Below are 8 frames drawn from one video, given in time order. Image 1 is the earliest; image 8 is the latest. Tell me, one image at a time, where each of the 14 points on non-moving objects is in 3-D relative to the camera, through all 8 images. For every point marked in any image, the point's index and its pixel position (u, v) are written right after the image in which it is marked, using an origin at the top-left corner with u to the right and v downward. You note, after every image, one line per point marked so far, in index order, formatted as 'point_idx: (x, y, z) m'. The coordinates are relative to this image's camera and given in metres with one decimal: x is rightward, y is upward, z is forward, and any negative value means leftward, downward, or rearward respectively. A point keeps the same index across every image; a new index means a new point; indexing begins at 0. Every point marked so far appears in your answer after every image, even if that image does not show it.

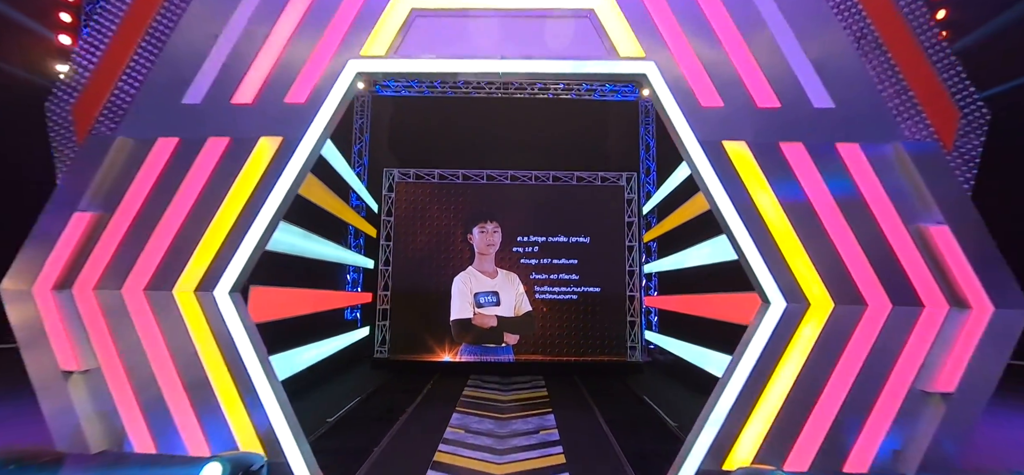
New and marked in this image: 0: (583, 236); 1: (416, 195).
0: (+1.2, 0.0, +6.8) m
1: (-1.5, +0.7, +6.9) m
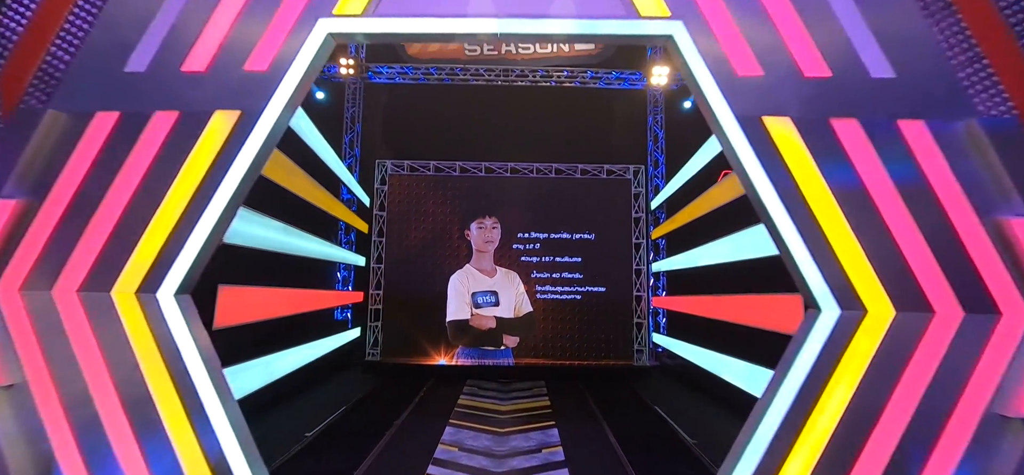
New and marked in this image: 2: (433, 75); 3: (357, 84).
0: (+1.2, +0.1, +6.4) m
1: (-1.5, +0.8, +6.4) m
2: (-1.3, +2.7, +7.0) m
3: (-2.7, +2.7, +7.2) m
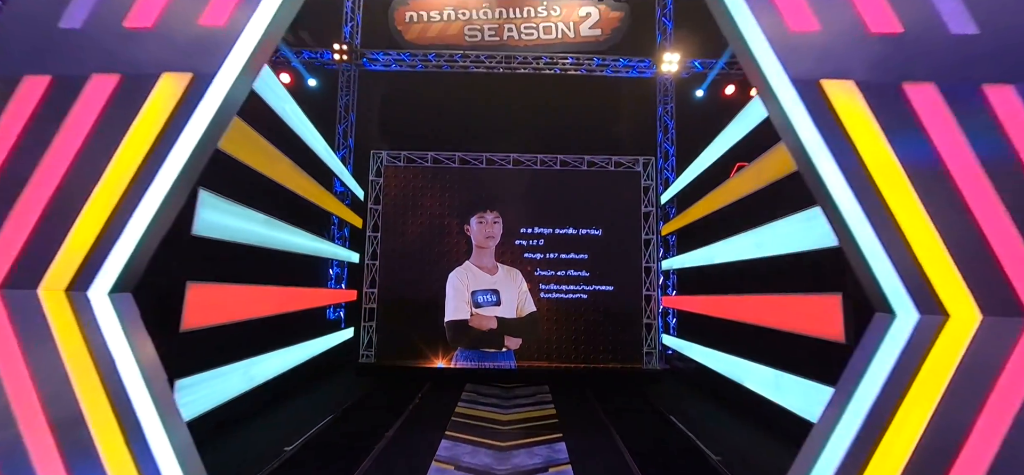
0: (+1.2, +0.1, +6.0) m
1: (-1.4, +0.8, +6.1) m
2: (-1.3, +2.8, +6.6) m
3: (-2.7, +2.7, +6.8) m
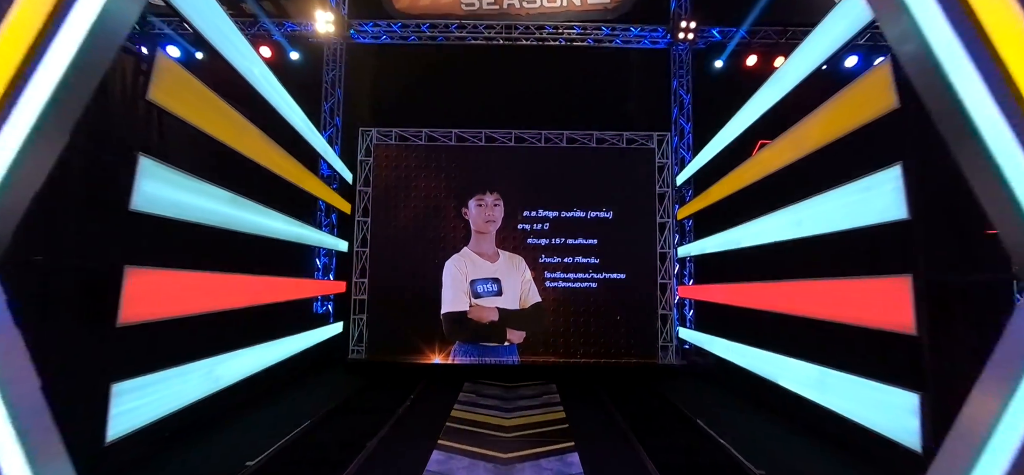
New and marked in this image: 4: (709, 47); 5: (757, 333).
0: (+1.2, +0.3, +5.4) m
1: (-1.4, +1.1, +5.5) m
2: (-1.3, +3.0, +6.0) m
3: (-2.7, +3.0, +6.3) m
4: (+3.1, +3.0, +6.4) m
5: (+3.1, -1.2, +5.2) m
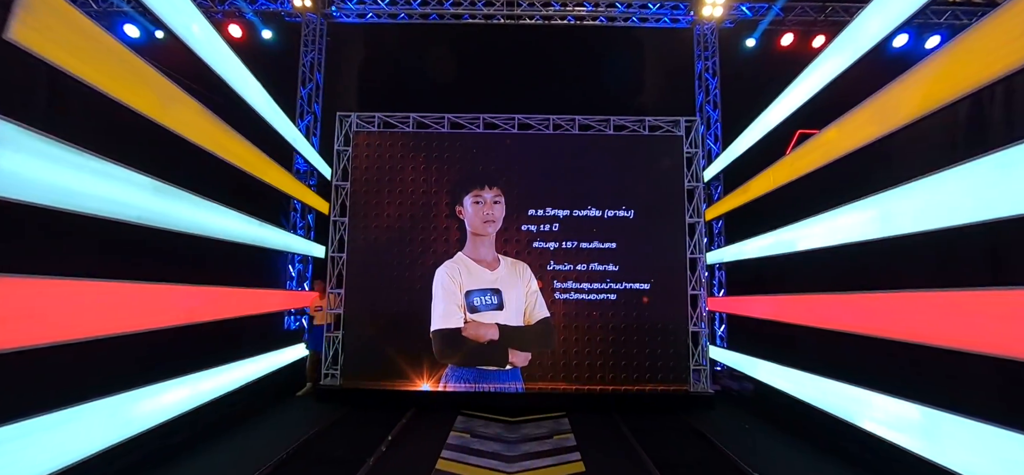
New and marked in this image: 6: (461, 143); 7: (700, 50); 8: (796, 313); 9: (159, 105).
0: (+1.2, +0.3, +4.6) m
1: (-1.4, +1.0, +4.7) m
2: (-1.2, +2.9, +5.2) m
3: (-2.6, +2.9, +5.5) m
4: (+3.1, +2.9, +5.7) m
5: (+3.1, -1.2, +4.3) m
6: (-0.6, +1.0, +4.7) m
7: (+2.6, +2.6, +5.6) m
8: (+2.7, -0.7, +3.9) m
9: (-2.5, +1.0, +2.9) m
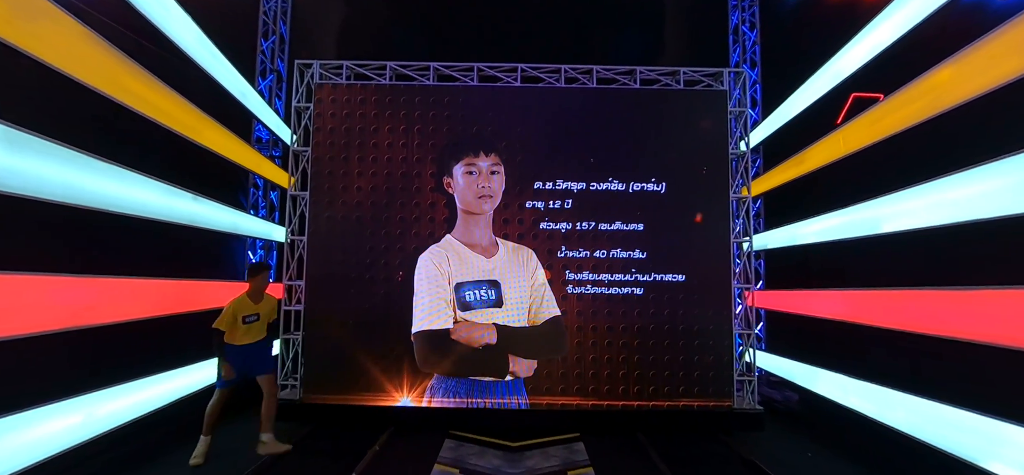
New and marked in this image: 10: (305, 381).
0: (+1.3, +0.5, +3.7) m
1: (-1.4, +1.2, +3.8) m
2: (-1.2, +3.1, +4.3) m
3: (-2.6, +3.1, +4.6) m
4: (+3.1, +3.1, +4.7) m
5: (+3.1, -1.1, +3.5) m
6: (-0.6, +1.2, +3.8) m
7: (+2.6, +2.8, +4.6) m
8: (+2.7, -0.6, +3.1) m
9: (-2.5, +1.1, +2.0) m
10: (-1.8, -1.3, +3.7) m
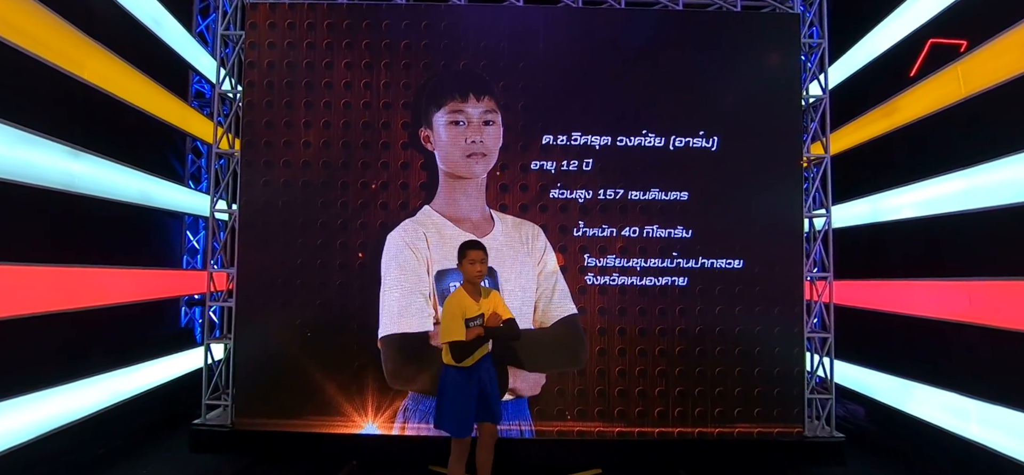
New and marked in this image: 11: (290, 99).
0: (+1.3, +0.7, +2.8) m
1: (-1.4, +1.4, +2.9) m
2: (-1.2, +3.3, +3.3) m
3: (-2.6, +3.3, +3.6) m
4: (+3.1, +3.3, +3.8) m
5: (+3.1, -0.9, +2.6) m
6: (-0.6, +1.4, +2.8) m
7: (+2.6, +3.0, +3.7) m
8: (+2.7, -0.4, +2.2) m
9: (-2.5, +1.3, +1.1) m
10: (-1.8, -1.1, +2.8) m
11: (-1.5, +0.9, +2.8) m
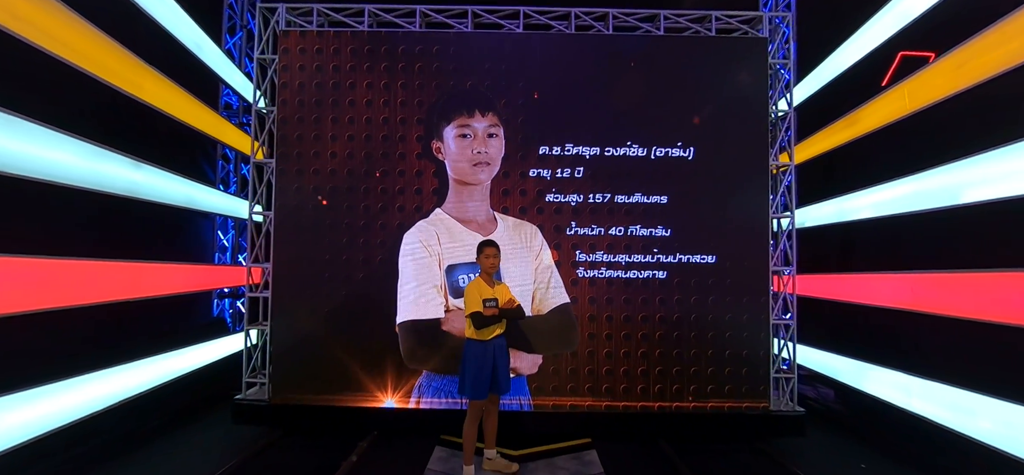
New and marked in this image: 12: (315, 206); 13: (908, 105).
0: (+1.3, +0.7, +3.2) m
1: (-1.3, +1.4, +3.2) m
2: (-1.2, +3.3, +3.7) m
3: (-2.6, +3.3, +4.0) m
4: (+3.1, +3.3, +4.1) m
5: (+3.1, -0.9, +3.0) m
6: (-0.6, +1.4, +3.2) m
7: (+2.6, +3.0, +4.0) m
8: (+2.7, -0.4, +2.6) m
9: (-2.5, +1.3, +1.5) m
10: (-1.8, -1.1, +3.2) m
11: (-1.5, +0.9, +3.2) m
12: (-1.5, +0.3, +3.2) m
13: (+2.8, +1.0, +3.0) m
